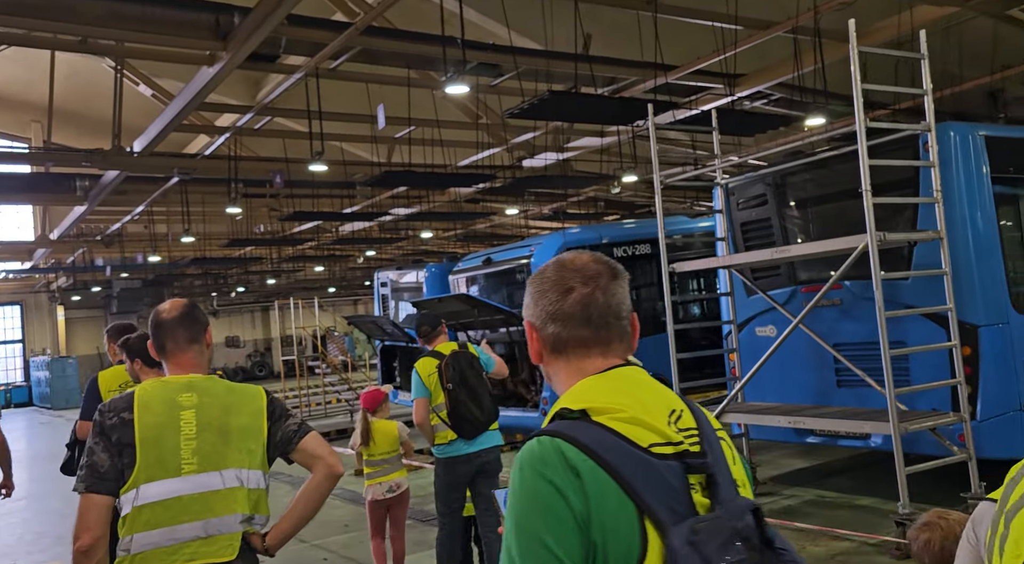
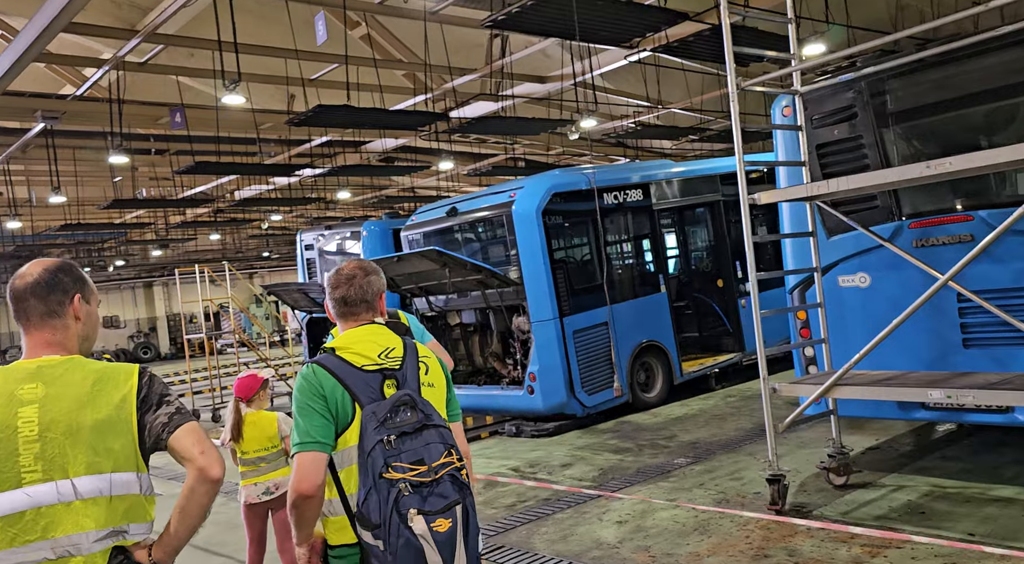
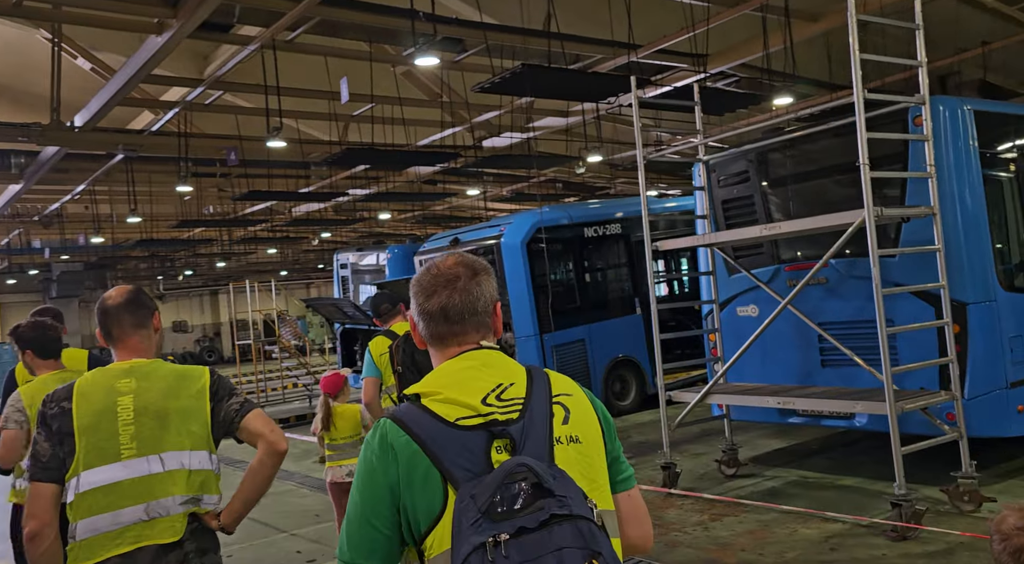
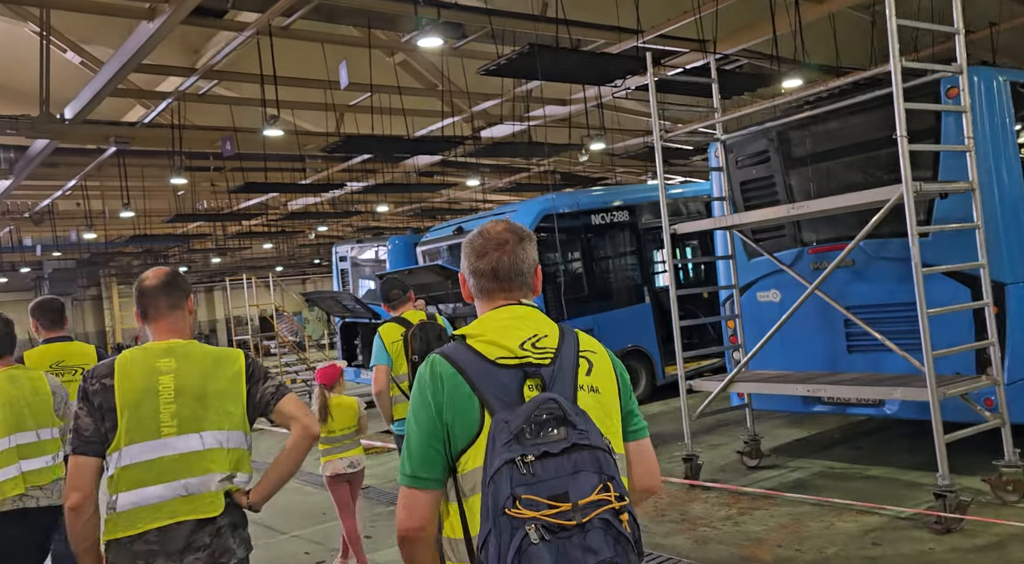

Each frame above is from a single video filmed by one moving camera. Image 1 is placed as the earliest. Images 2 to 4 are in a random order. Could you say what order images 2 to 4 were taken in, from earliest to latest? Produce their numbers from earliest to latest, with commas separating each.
3, 4, 2
